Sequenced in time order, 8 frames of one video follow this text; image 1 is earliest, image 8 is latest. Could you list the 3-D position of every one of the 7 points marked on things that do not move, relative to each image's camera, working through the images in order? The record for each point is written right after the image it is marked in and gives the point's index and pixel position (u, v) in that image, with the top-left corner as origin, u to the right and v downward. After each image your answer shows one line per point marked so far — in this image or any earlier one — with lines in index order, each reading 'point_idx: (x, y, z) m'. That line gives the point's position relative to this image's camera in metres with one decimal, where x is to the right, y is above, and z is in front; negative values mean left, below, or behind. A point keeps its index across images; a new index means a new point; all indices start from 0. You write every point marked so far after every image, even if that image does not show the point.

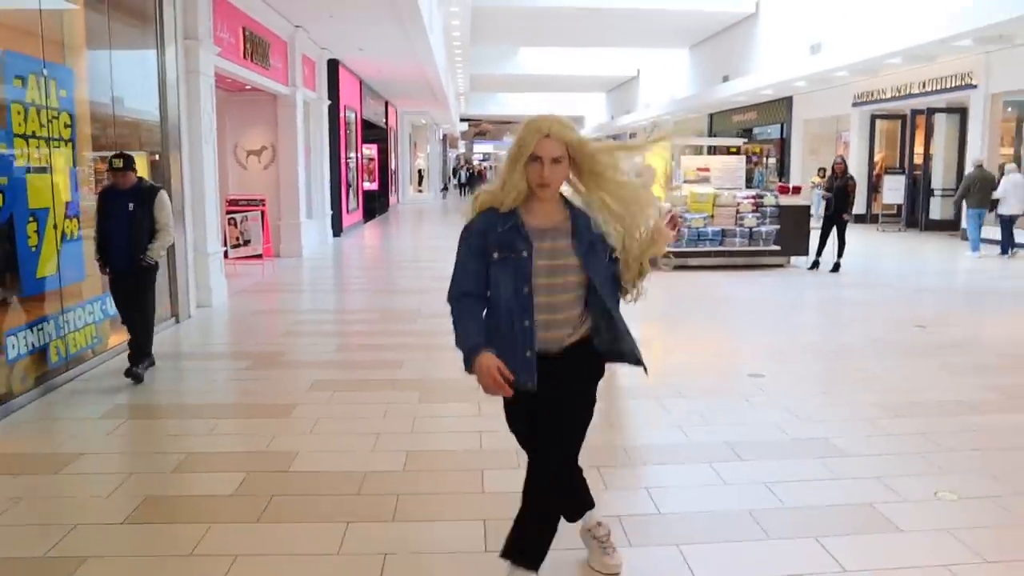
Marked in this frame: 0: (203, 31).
0: (-2.4, +2.0, +7.2) m
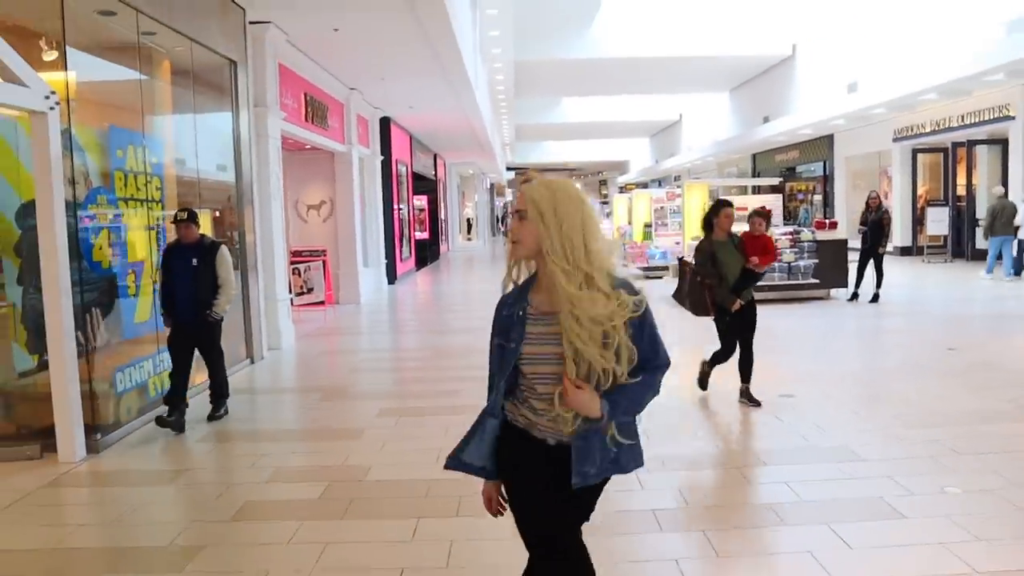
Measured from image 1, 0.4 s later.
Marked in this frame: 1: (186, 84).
0: (-2.0, +1.6, +7.8) m
1: (-2.2, +1.4, +6.4) m
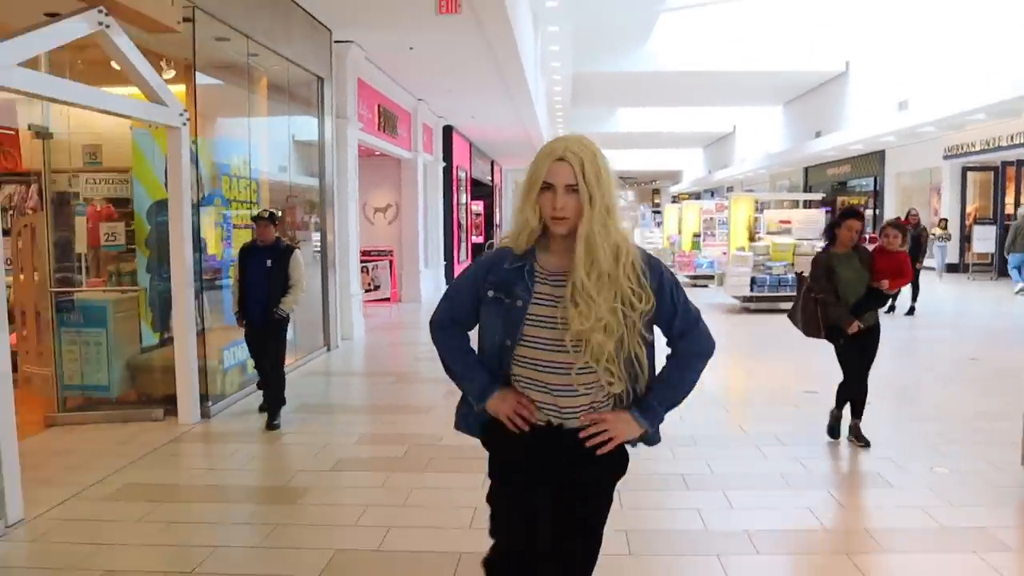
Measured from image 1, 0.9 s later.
0: (-1.5, +1.7, +8.6) m
1: (-1.8, +1.5, +7.2) m
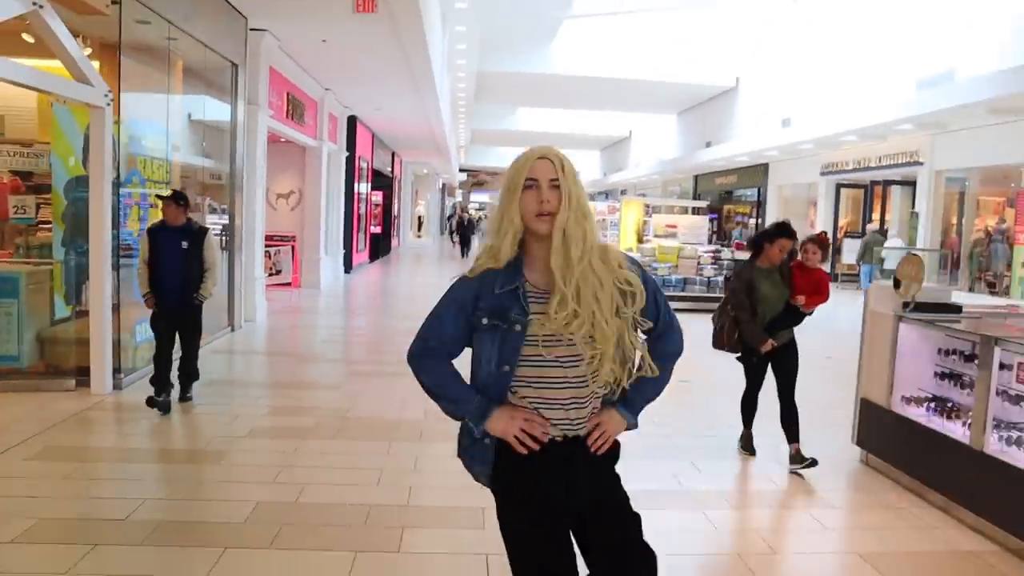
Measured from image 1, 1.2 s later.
0: (-2.4, +1.8, +8.8) m
1: (-2.5, +1.6, +7.3) m
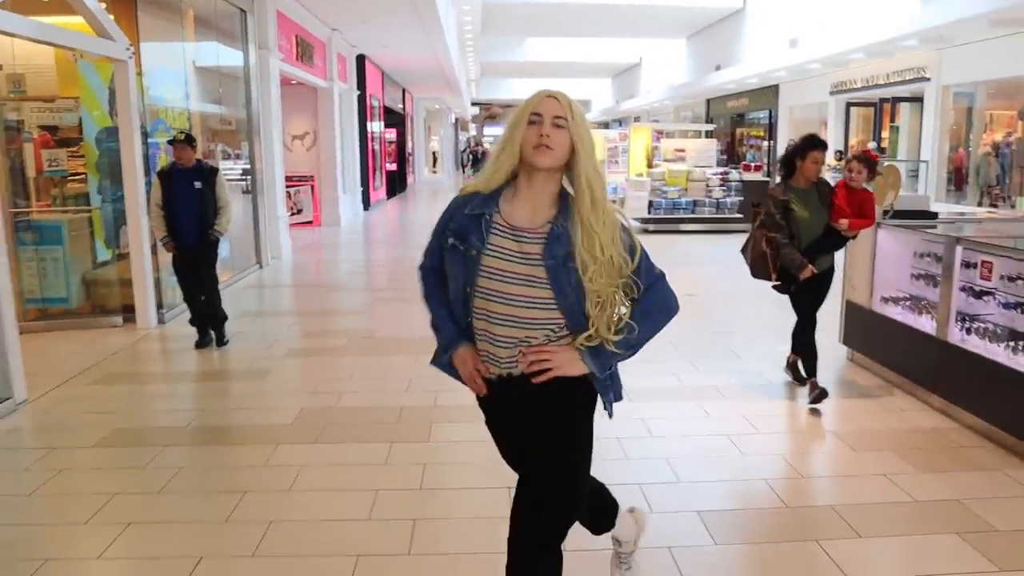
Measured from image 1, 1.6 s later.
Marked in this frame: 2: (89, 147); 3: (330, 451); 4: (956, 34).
0: (-2.3, +2.4, +9.0) m
1: (-2.5, +2.1, +7.6) m
2: (-2.7, +0.9, +5.9) m
3: (-0.6, -0.6, +3.3) m
4: (+5.8, +3.3, +12.0) m
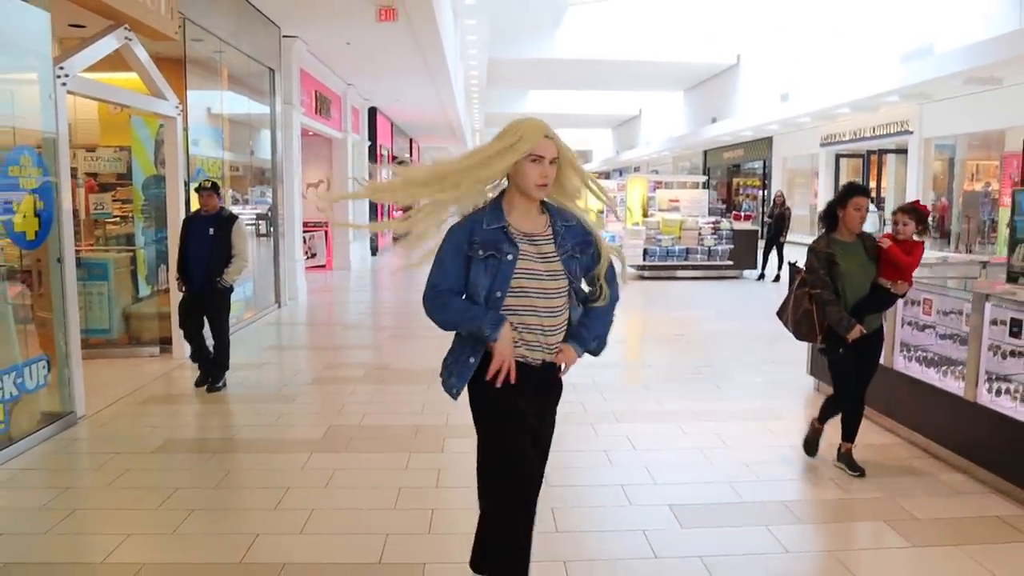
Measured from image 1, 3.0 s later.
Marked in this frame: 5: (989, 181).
0: (-2.3, +2.0, +9.7) m
1: (-2.4, +1.8, +8.3) m
2: (-2.7, +0.7, +6.5) m
3: (-0.6, -0.7, +3.8) m
4: (+5.9, +2.7, +12.7) m
5: (+6.8, +1.5, +13.2) m
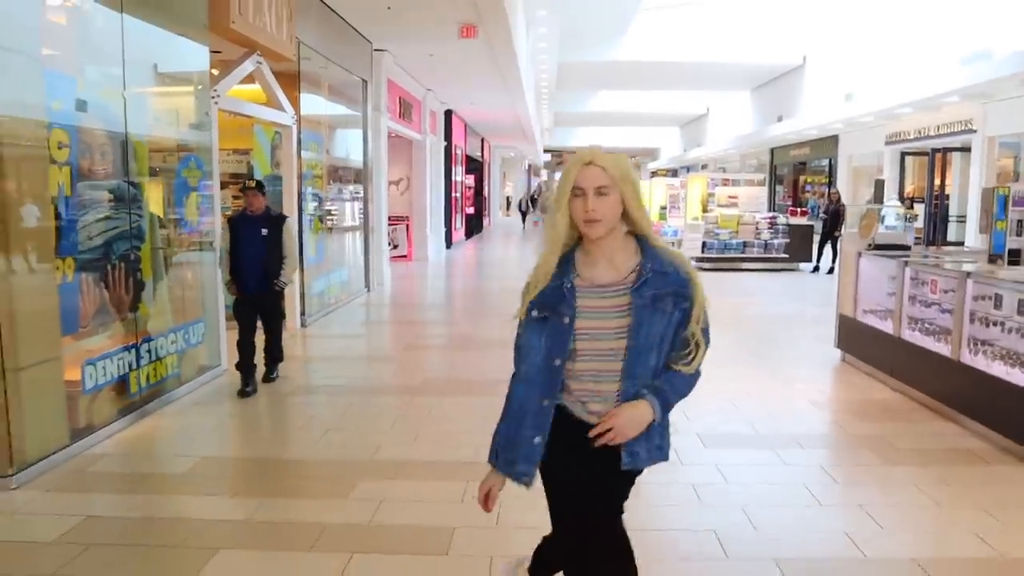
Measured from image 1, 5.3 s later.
0: (-1.5, +2.2, +10.7) m
1: (-1.8, +1.9, +9.3) m
2: (-2.2, +0.8, +7.6) m
3: (-0.3, -0.6, +4.8) m
4: (+6.9, +2.8, +13.1) m
5: (+7.8, +1.6, +13.5) m
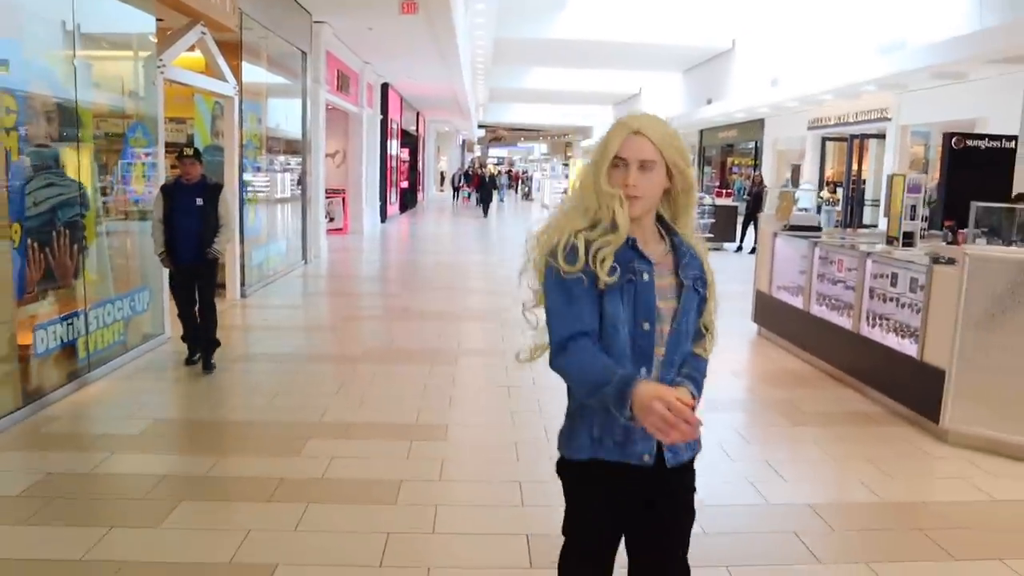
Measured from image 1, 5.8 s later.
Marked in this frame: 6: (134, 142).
0: (-2.3, +2.5, +10.8) m
1: (-2.4, +2.2, +9.4) m
2: (-2.7, +1.1, +7.6) m
3: (-0.7, -0.4, +5.0) m
4: (+5.9, +3.1, +13.8) m
5: (+6.8, +1.9, +14.3) m
6: (-2.3, +0.9, +5.5) m
